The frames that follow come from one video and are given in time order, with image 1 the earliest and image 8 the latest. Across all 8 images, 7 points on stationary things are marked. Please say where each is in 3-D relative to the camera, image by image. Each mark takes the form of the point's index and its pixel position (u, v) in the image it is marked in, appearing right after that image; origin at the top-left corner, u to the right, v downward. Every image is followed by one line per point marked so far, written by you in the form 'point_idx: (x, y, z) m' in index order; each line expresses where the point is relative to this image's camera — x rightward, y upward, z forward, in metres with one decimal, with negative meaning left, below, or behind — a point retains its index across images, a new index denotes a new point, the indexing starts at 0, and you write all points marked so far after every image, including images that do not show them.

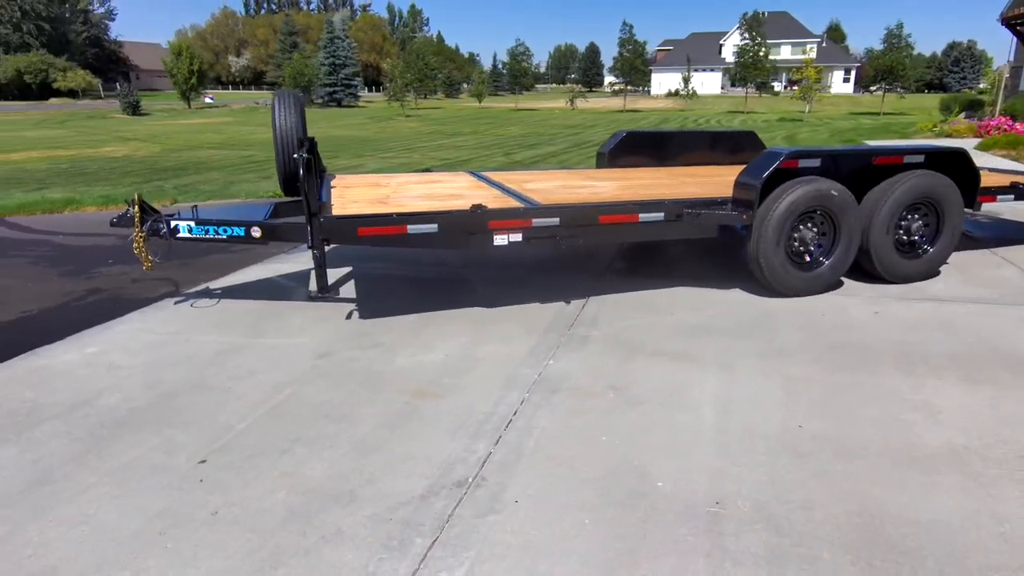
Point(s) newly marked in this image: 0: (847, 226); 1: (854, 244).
0: (+2.8, +0.5, +5.3) m
1: (+2.9, +0.4, +5.4) m
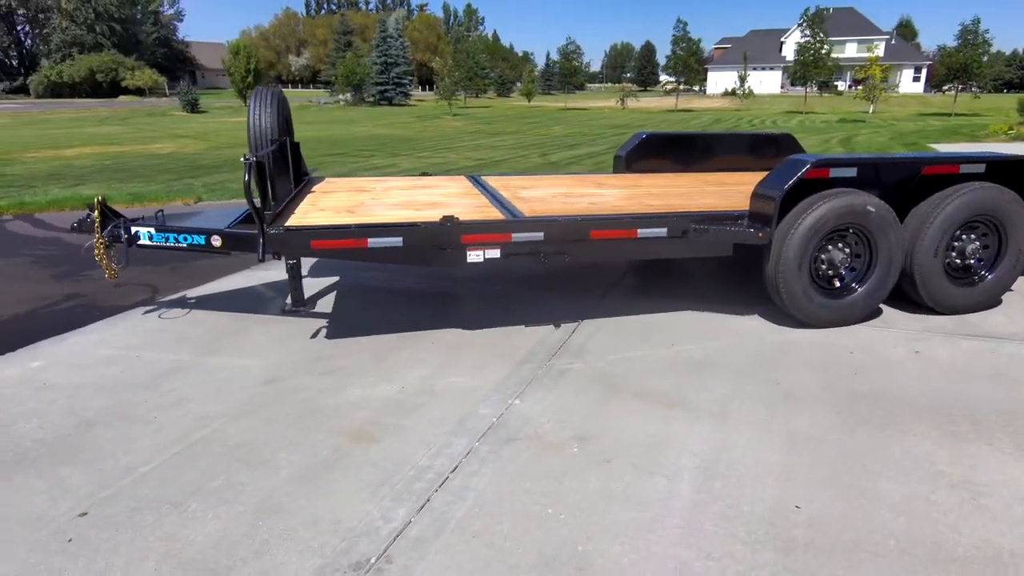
0: (+2.7, +0.3, +4.5) m
1: (+2.8, +0.2, +4.6) m
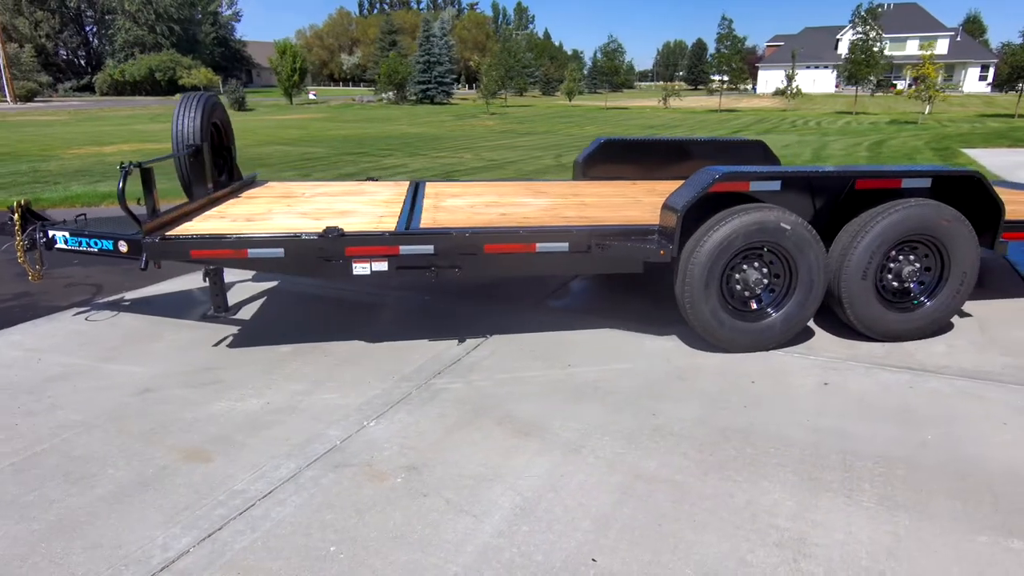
0: (+1.9, +0.1, +4.2) m
1: (+2.0, 0.0, +4.2) m
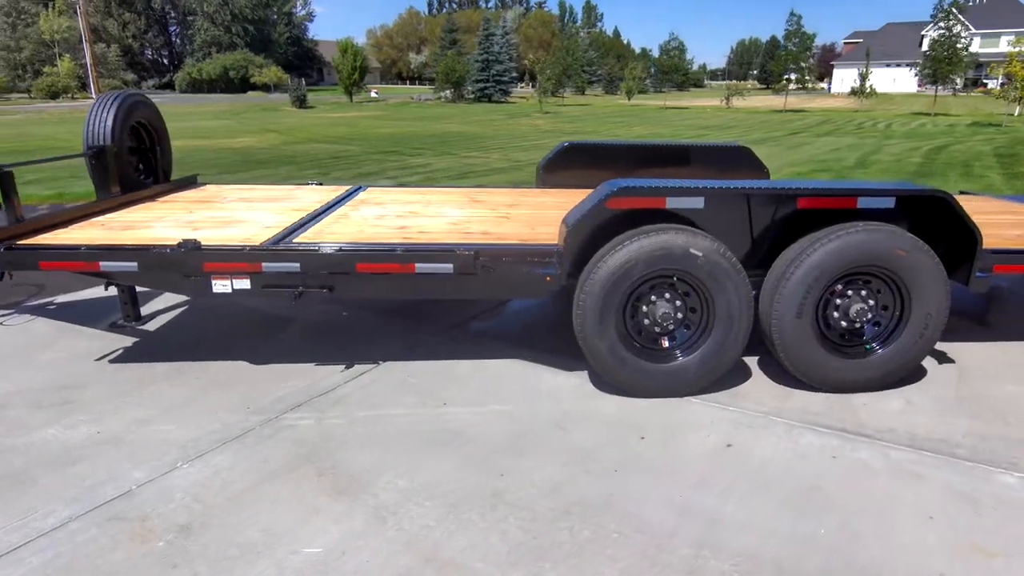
0: (+1.2, -0.1, +3.5) m
1: (+1.3, -0.2, +3.6) m
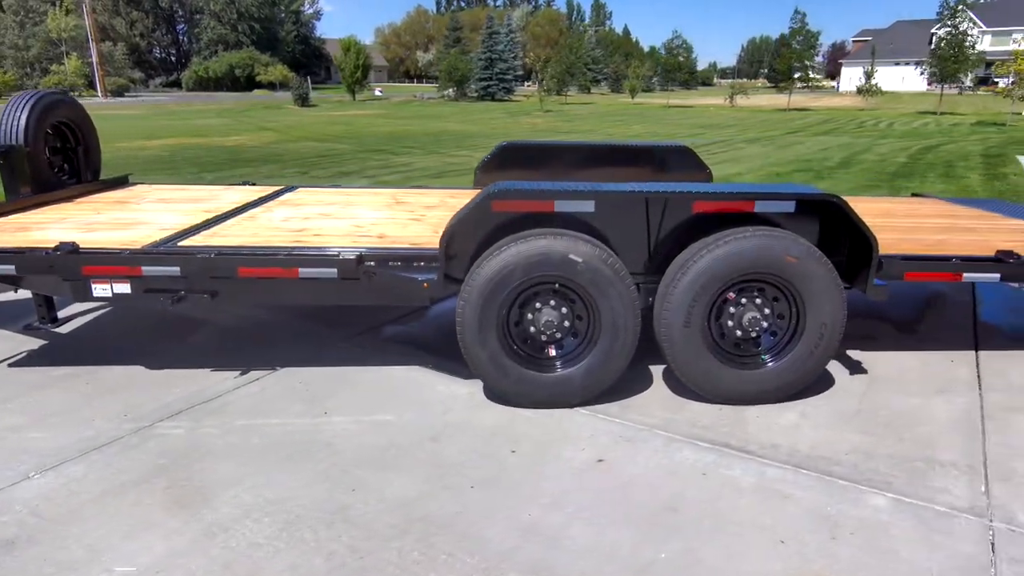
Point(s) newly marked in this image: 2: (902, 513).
0: (+0.5, -0.1, +3.4) m
1: (+0.6, -0.3, +3.4) m
2: (+1.6, -0.9, +2.6) m
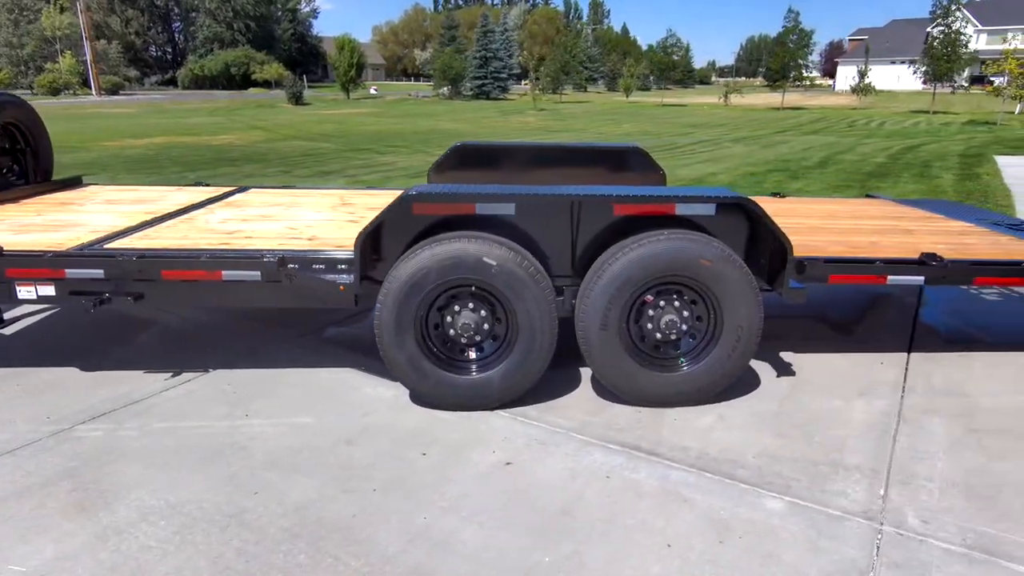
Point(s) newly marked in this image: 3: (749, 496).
0: (+0.1, -0.1, +3.4) m
1: (+0.2, -0.3, +3.4) m
2: (+1.2, -1.0, +2.6) m
3: (+1.0, -0.9, +2.8) m
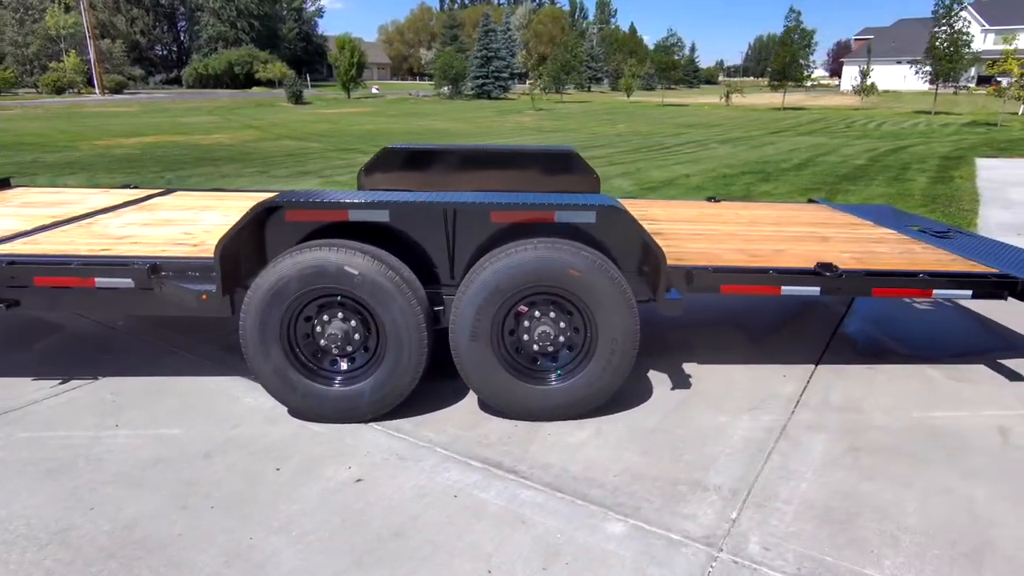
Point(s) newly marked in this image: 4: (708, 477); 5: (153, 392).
0: (-0.6, -0.2, +3.3) m
1: (-0.5, -0.3, +3.3) m
2: (+0.5, -1.0, +2.5) m
3: (+0.3, -1.0, +2.7) m
4: (+0.9, -0.9, +2.9) m
5: (-2.2, -0.6, +3.9) m
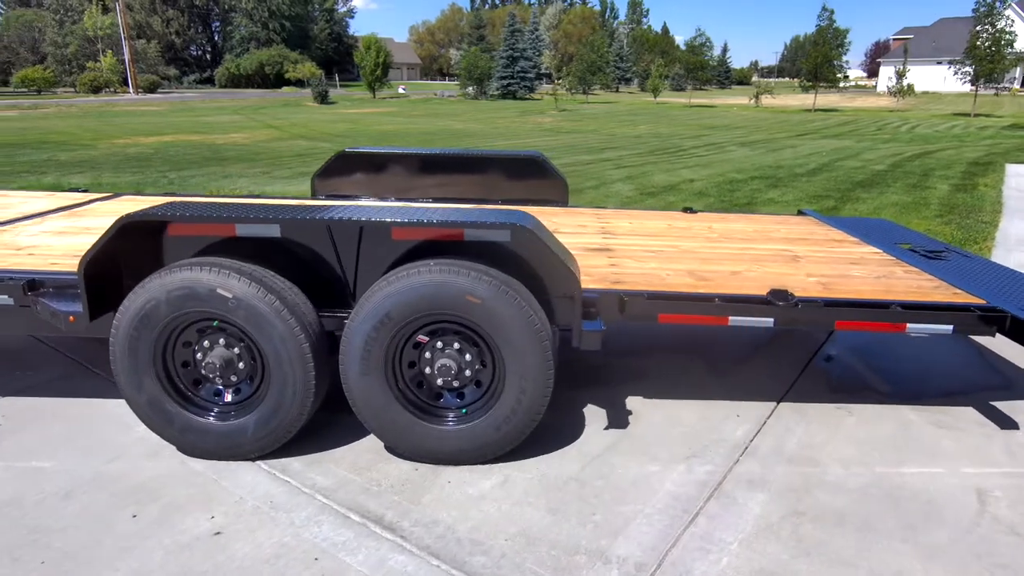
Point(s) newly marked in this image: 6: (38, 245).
0: (-1.1, -0.3, +2.9) m
1: (-1.0, -0.4, +3.0) m
2: (0.0, -1.1, +2.1) m
3: (-0.2, -1.1, +2.3) m
4: (+0.4, -1.0, +2.5) m
5: (-2.6, -0.7, +3.6) m
6: (-2.9, +0.3, +3.9) m
